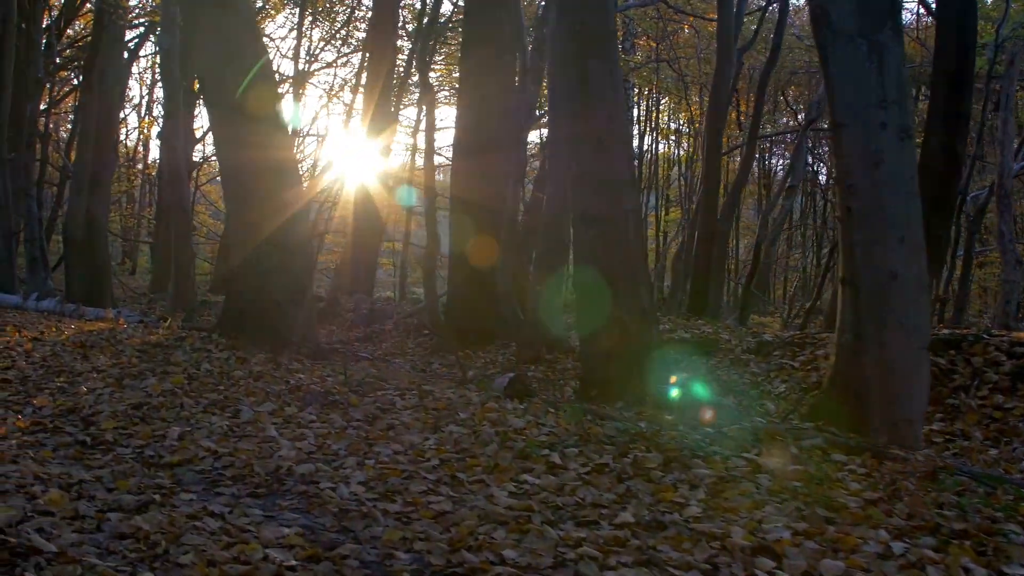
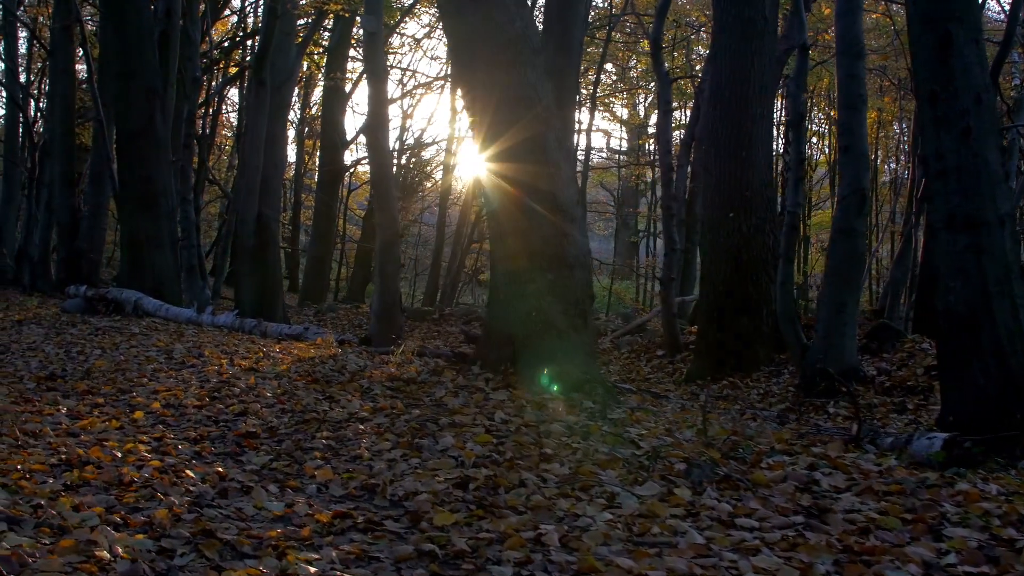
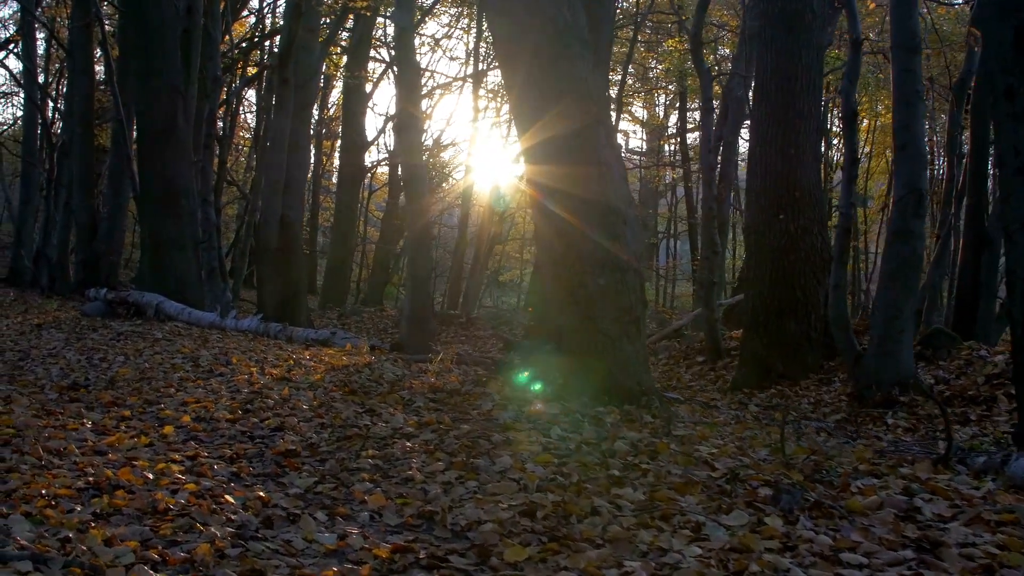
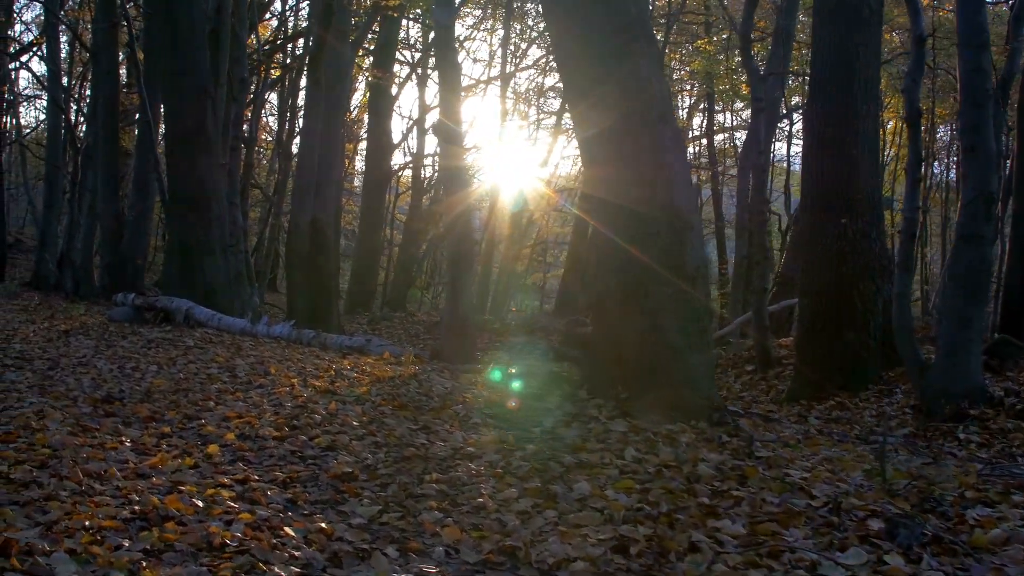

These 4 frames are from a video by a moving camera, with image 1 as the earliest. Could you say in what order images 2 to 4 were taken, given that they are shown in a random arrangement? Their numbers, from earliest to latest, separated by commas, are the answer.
2, 3, 4
